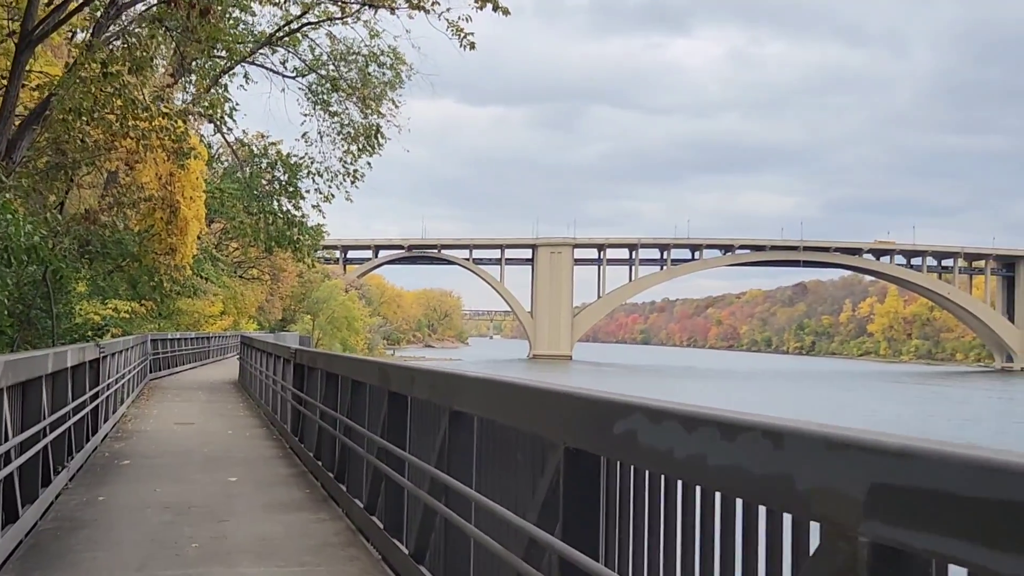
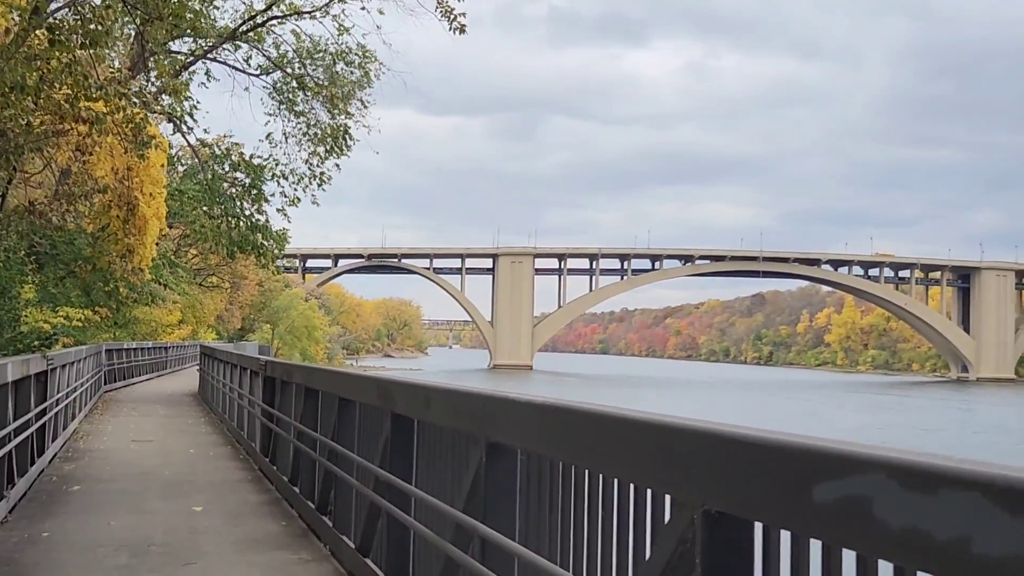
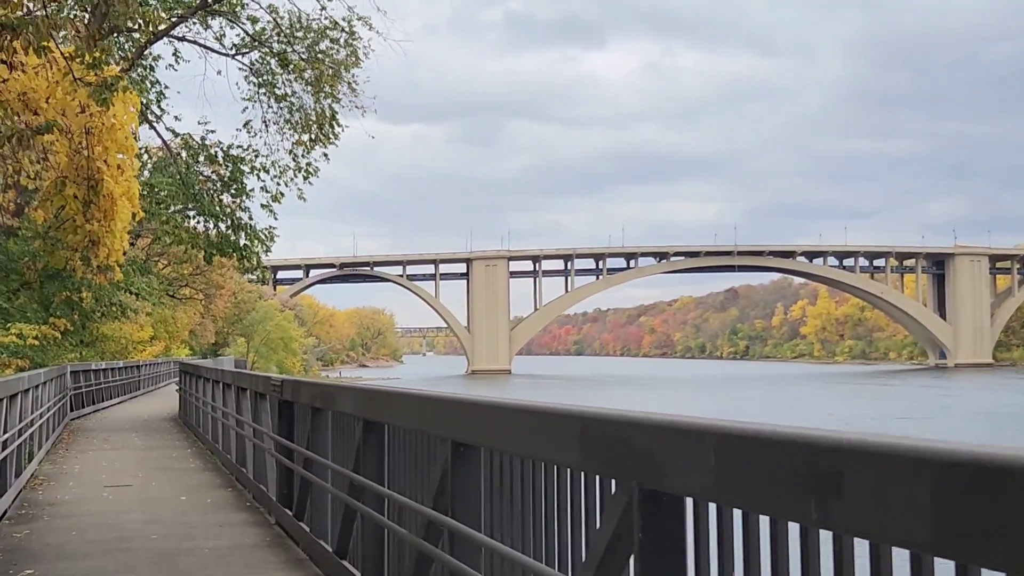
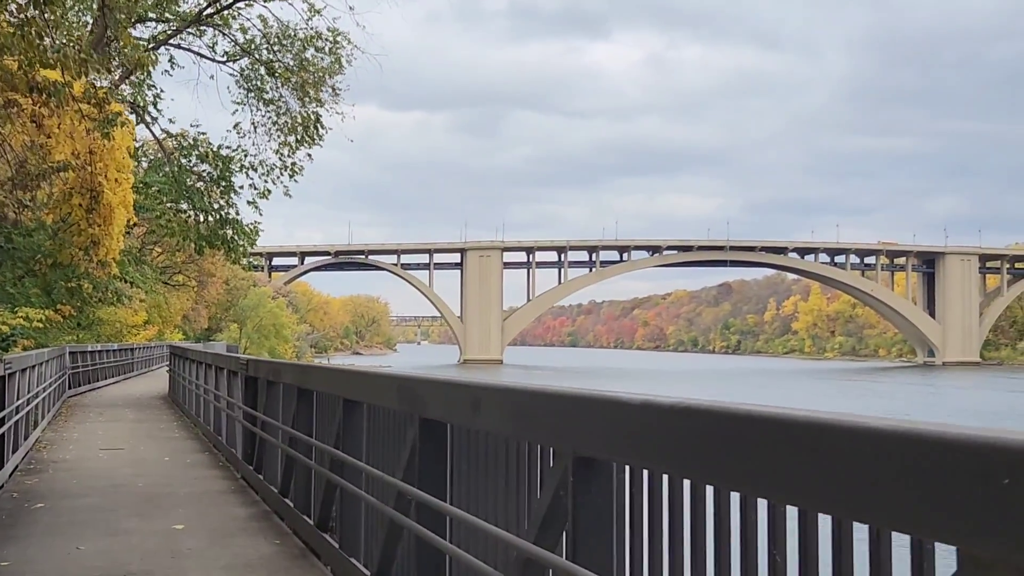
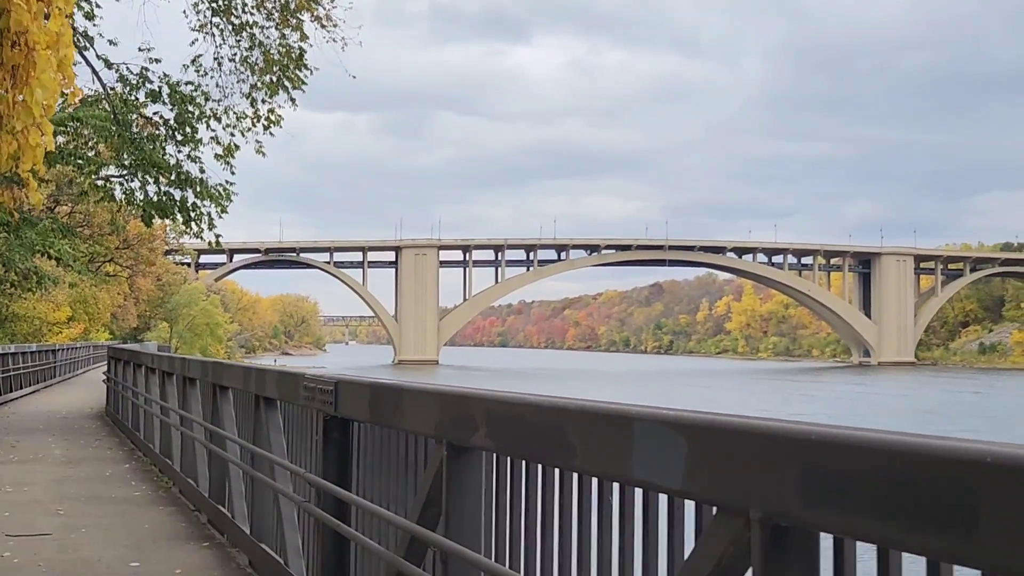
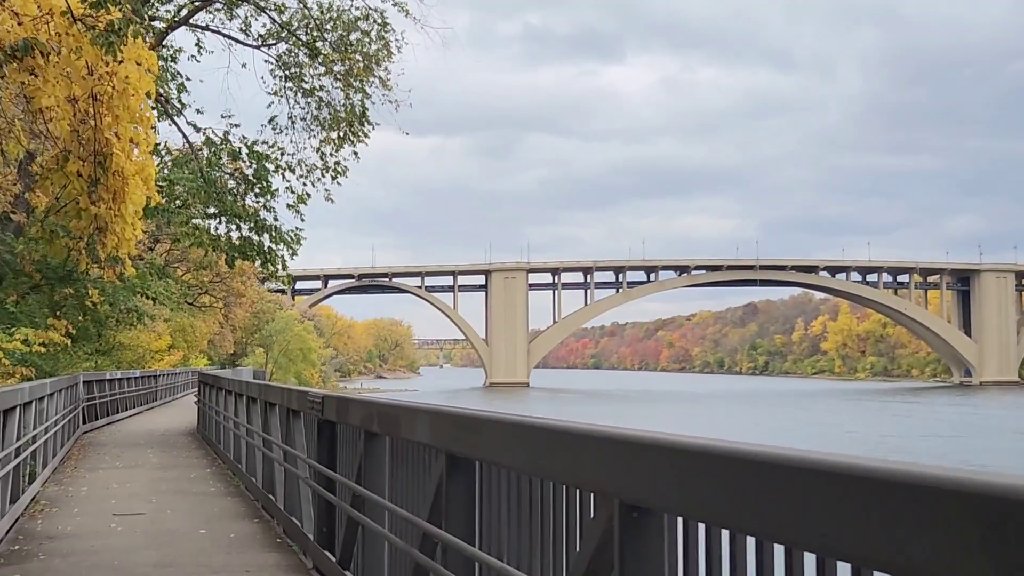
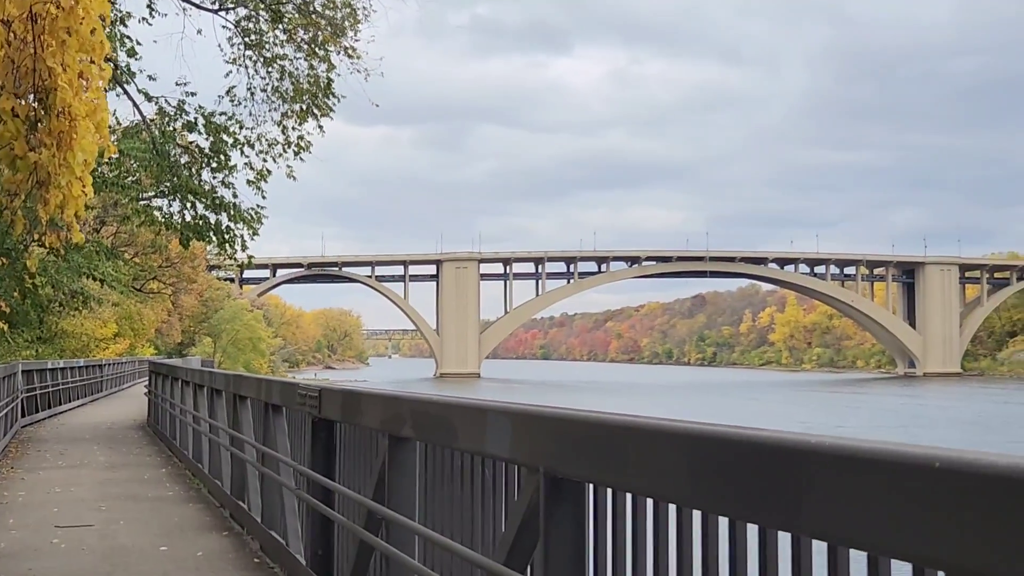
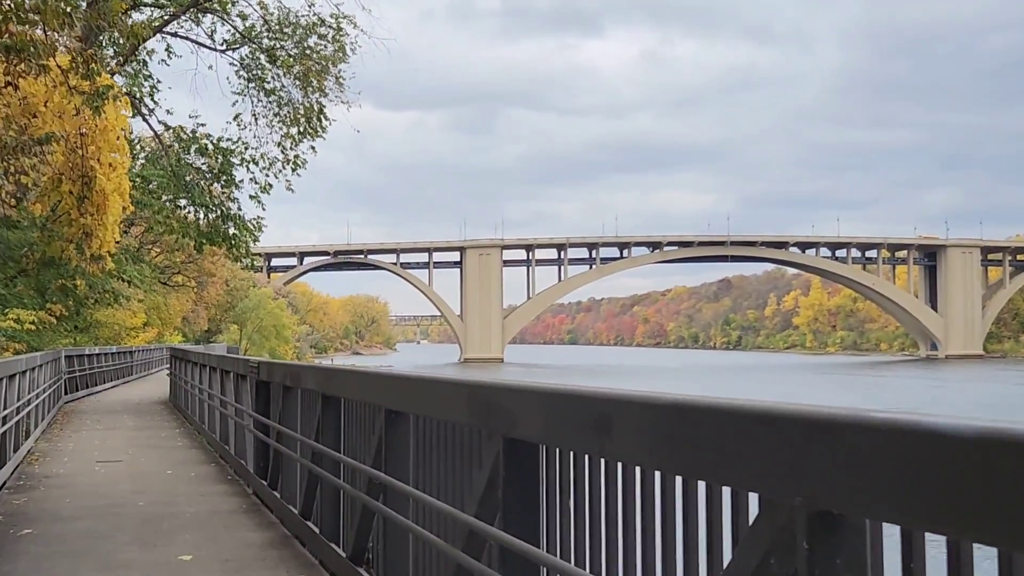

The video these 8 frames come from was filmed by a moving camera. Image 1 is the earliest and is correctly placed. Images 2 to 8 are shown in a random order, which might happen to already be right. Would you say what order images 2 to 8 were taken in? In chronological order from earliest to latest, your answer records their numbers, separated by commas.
2, 4, 8, 3, 6, 7, 5
